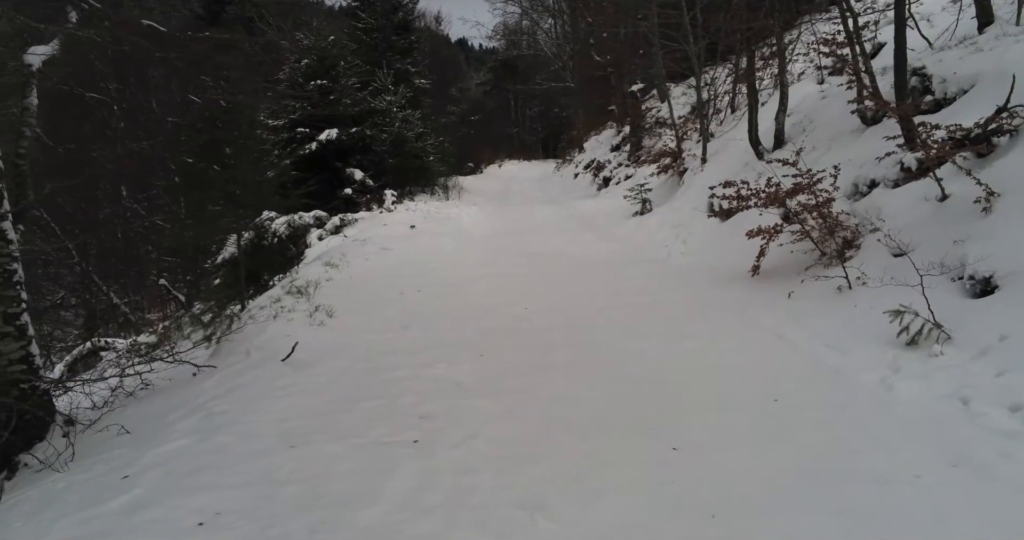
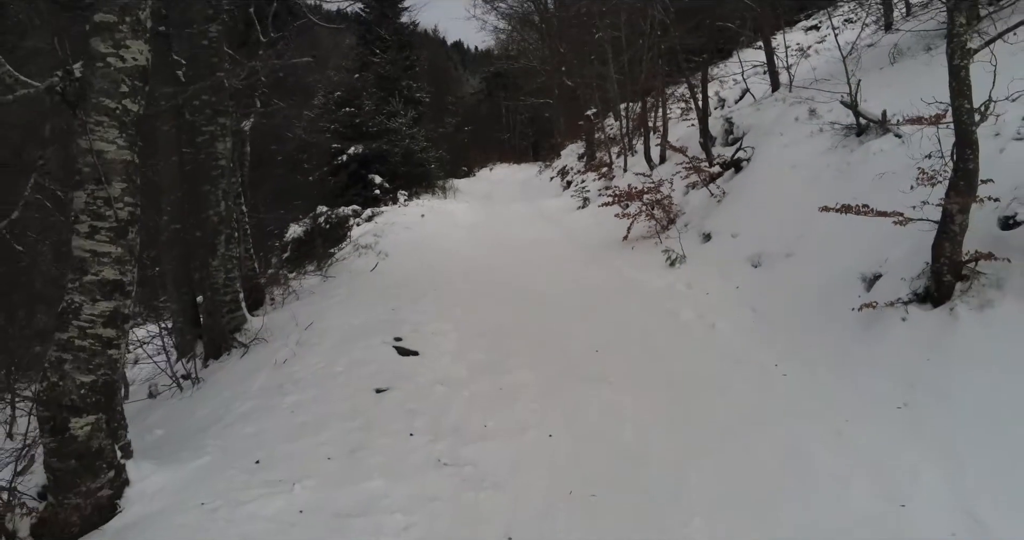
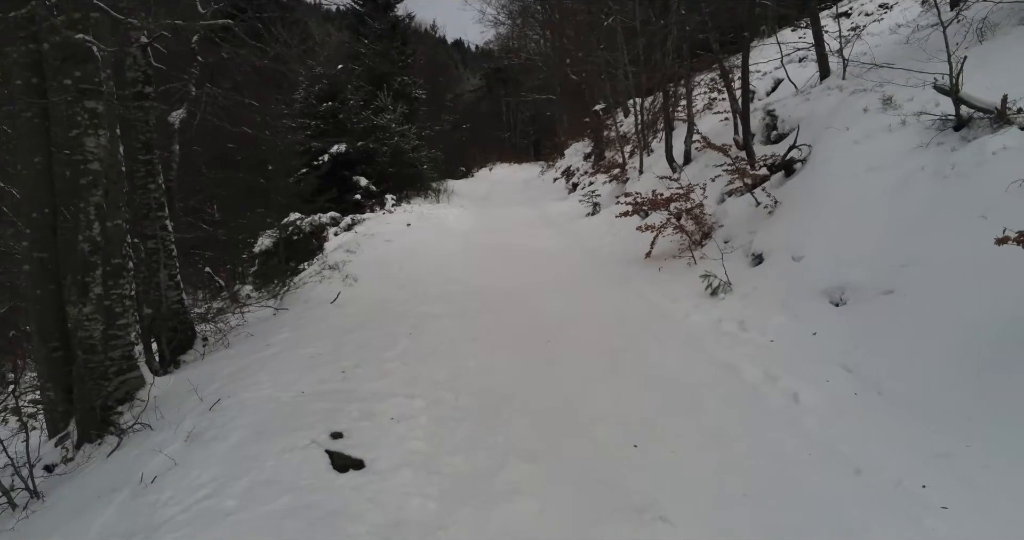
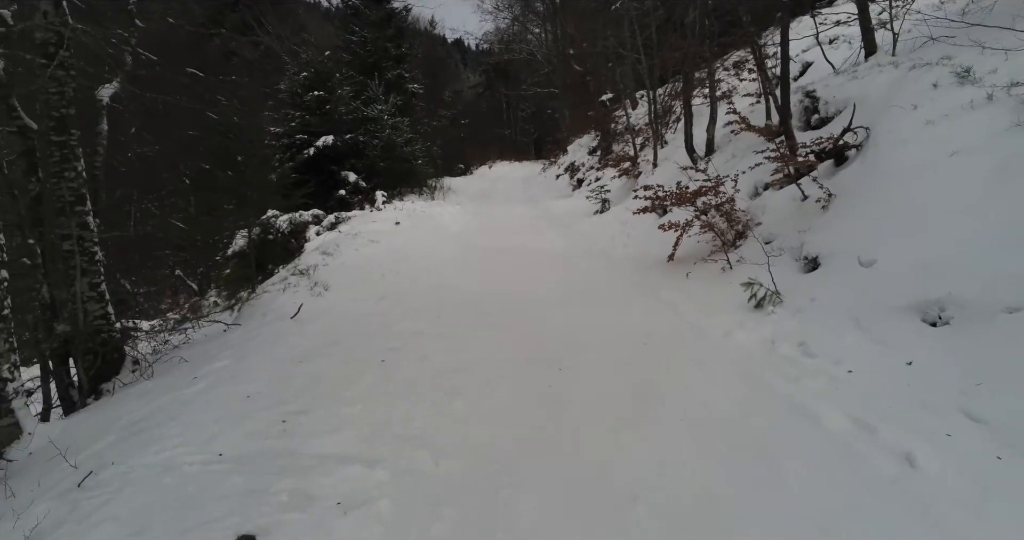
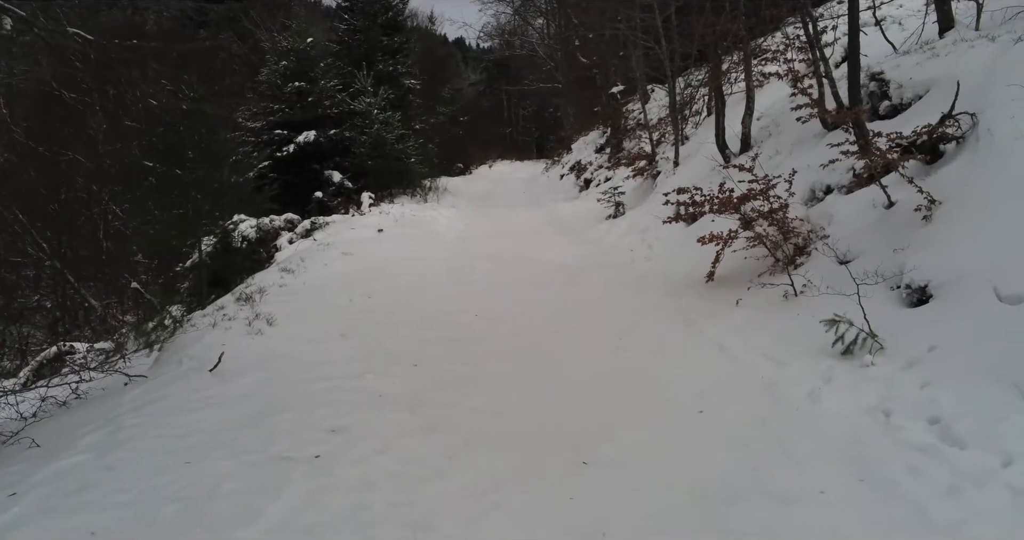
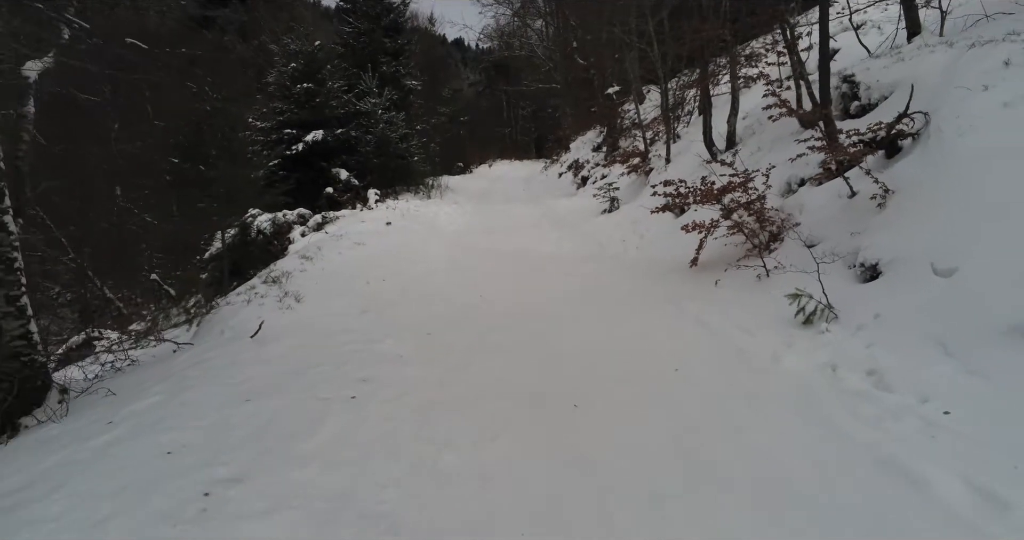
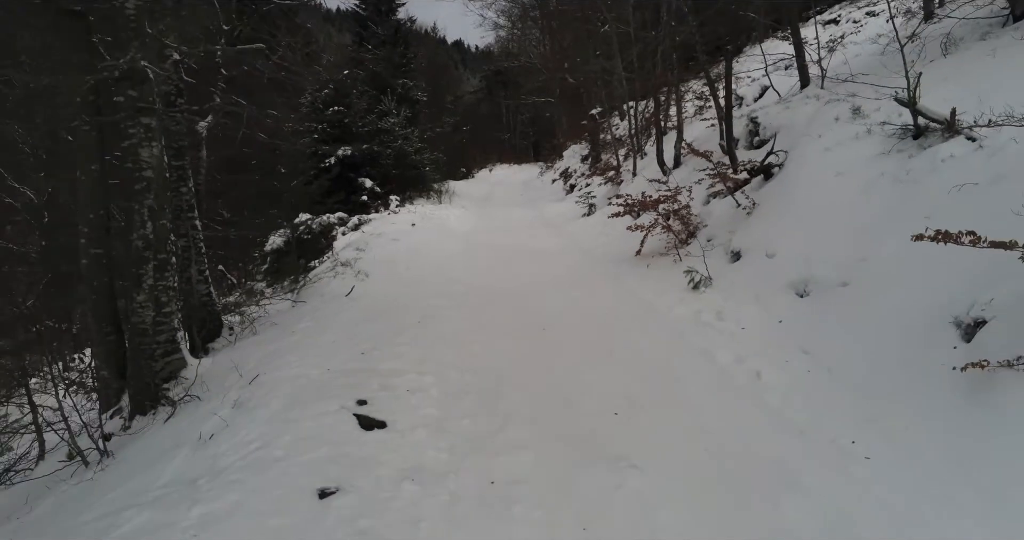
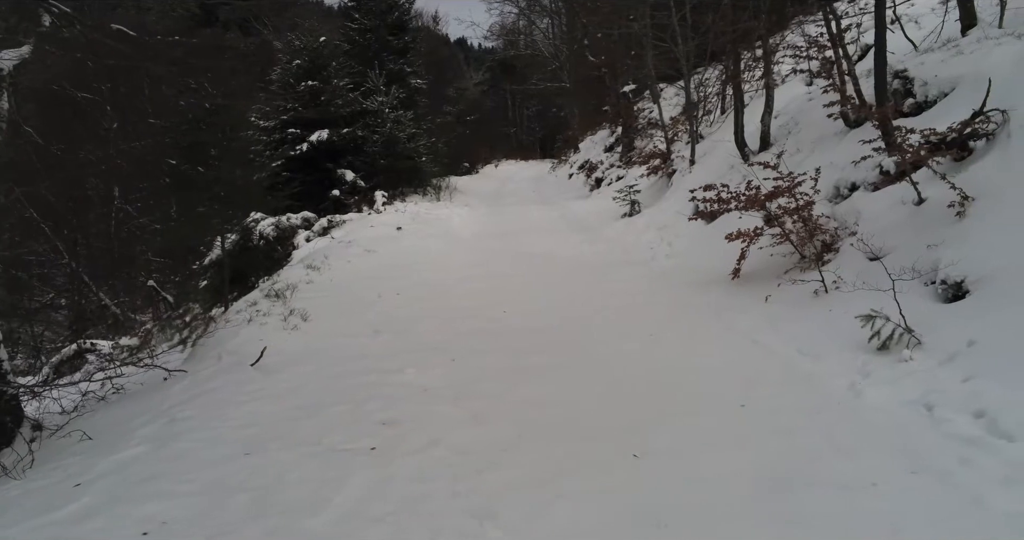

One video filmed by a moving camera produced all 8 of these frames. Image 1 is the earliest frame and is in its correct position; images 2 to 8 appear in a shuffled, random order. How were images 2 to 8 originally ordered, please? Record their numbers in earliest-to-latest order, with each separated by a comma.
8, 5, 6, 4, 3, 7, 2
